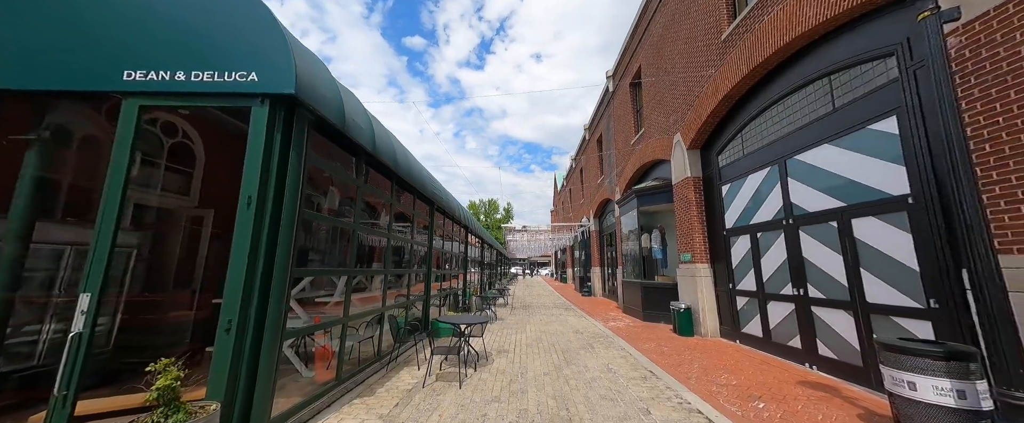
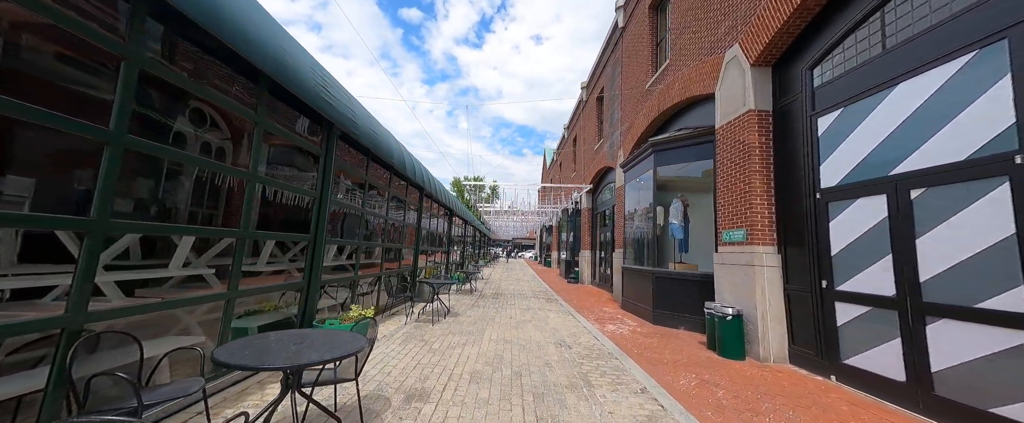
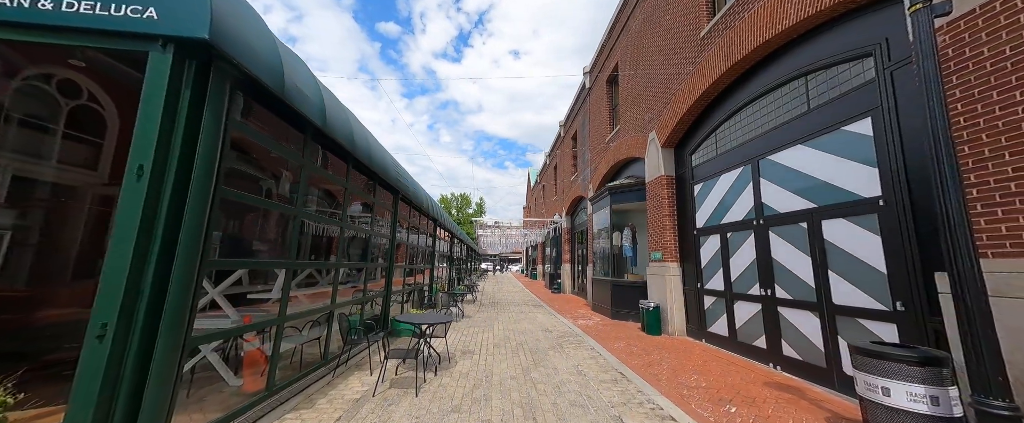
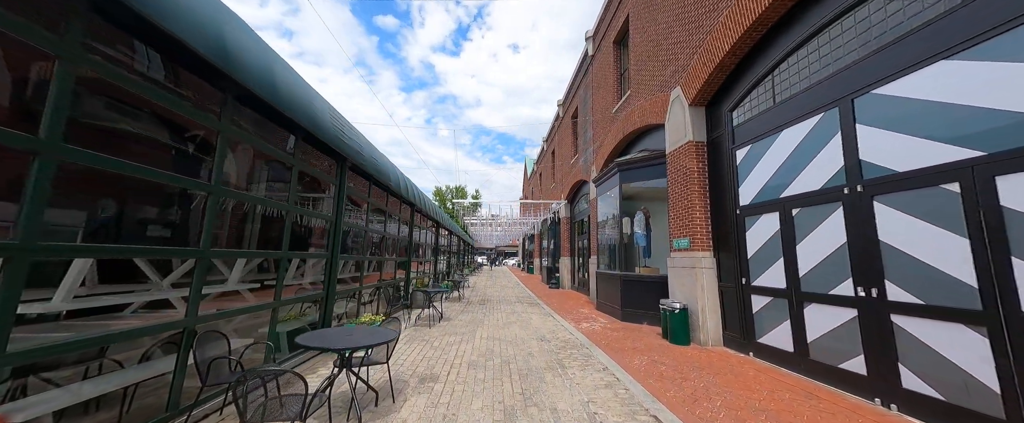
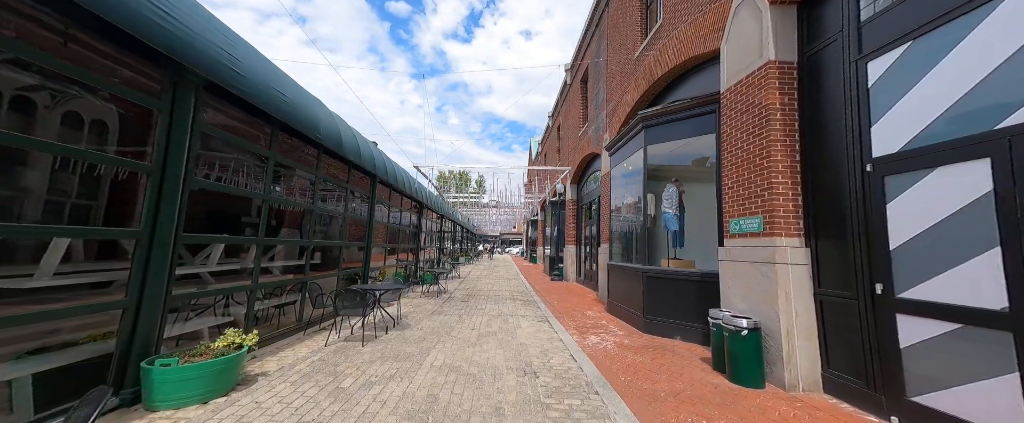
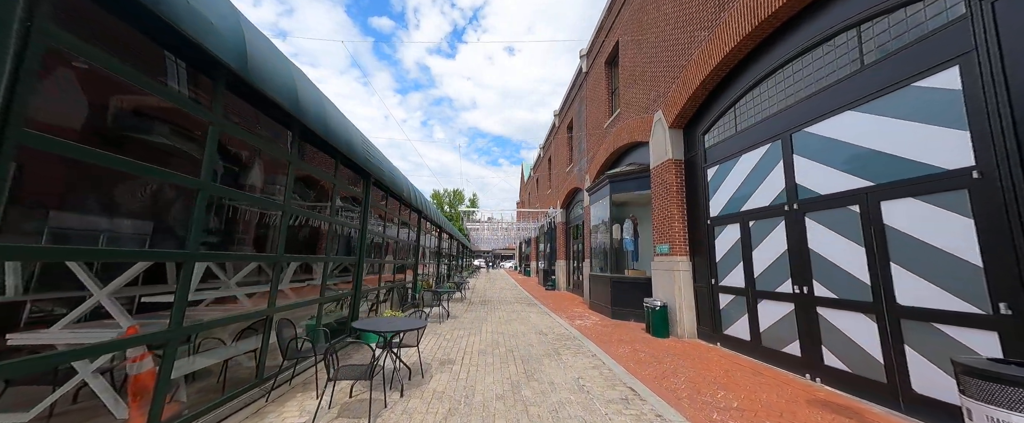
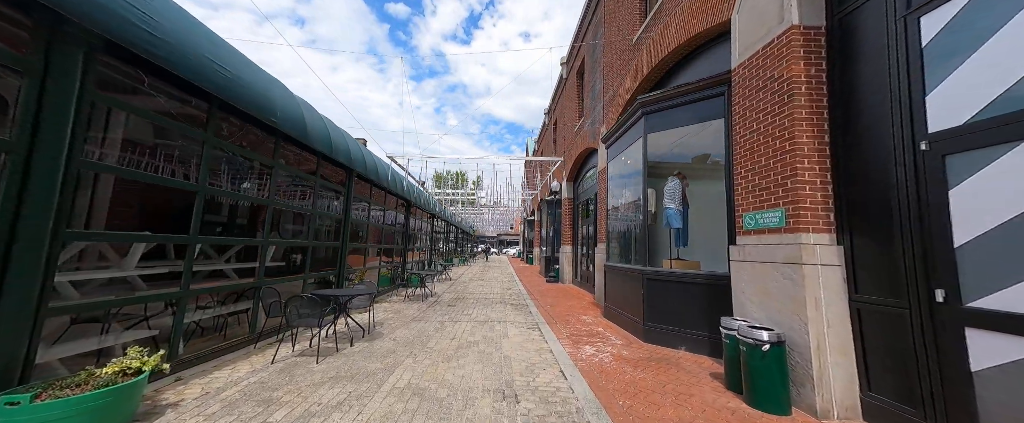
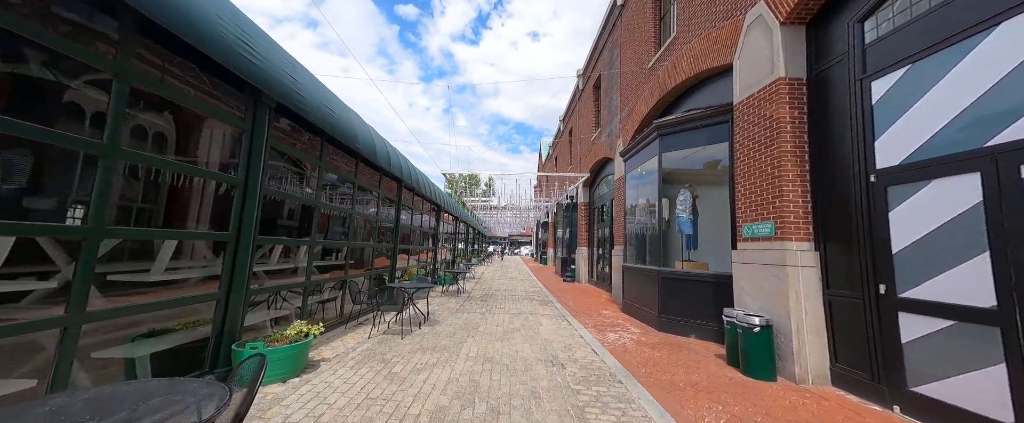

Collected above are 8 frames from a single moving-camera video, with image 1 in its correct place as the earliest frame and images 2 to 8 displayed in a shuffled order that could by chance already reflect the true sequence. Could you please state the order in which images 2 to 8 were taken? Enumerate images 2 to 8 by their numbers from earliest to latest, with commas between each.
3, 6, 4, 2, 8, 5, 7
